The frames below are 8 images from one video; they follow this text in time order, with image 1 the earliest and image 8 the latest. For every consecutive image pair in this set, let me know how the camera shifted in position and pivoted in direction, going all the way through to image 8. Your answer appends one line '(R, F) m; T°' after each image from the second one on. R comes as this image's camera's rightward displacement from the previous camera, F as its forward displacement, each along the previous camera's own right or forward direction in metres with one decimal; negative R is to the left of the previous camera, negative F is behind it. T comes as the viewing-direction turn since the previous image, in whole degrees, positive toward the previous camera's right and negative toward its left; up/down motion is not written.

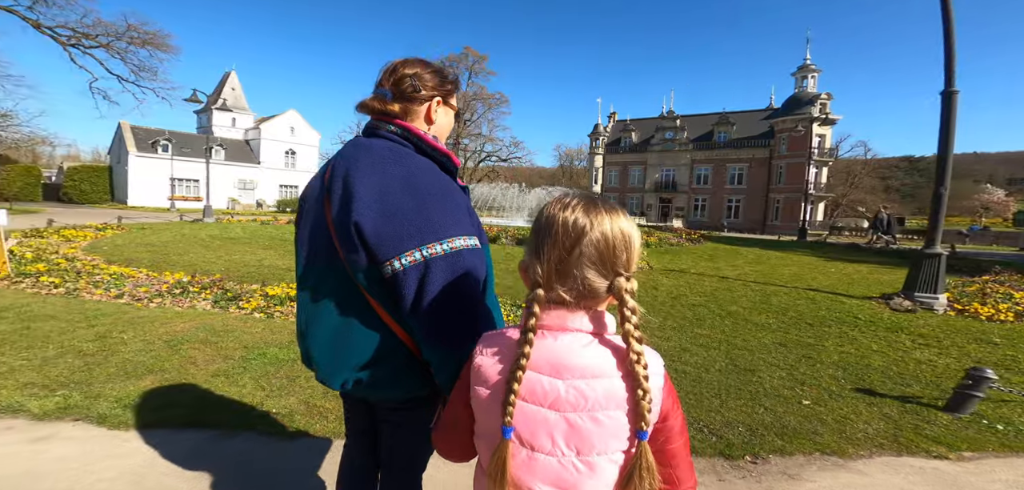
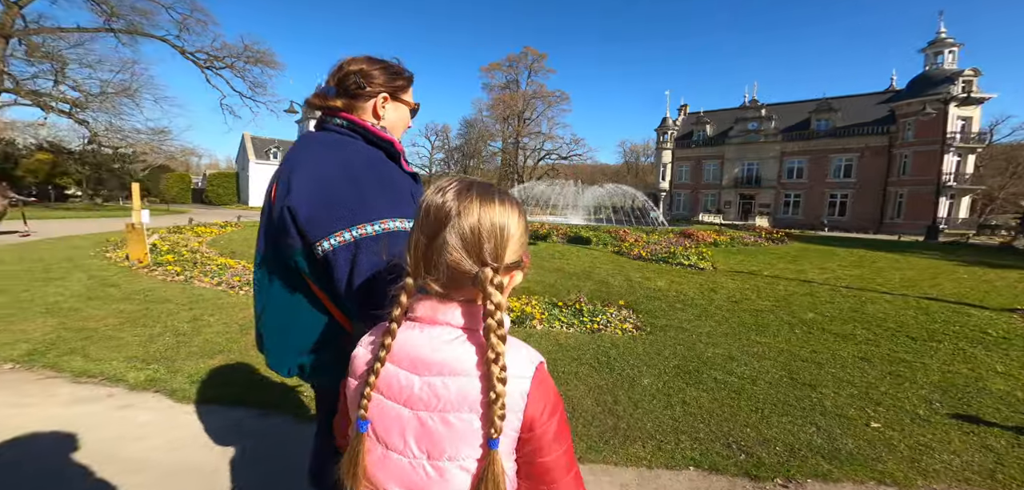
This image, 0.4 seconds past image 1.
(+0.4, 0.0) m; -9°
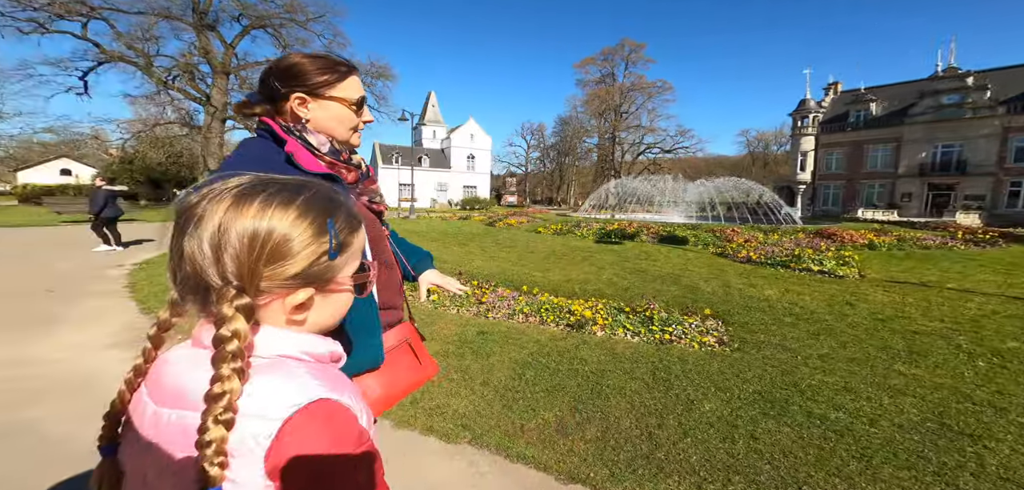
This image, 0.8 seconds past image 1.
(+0.6, +0.3) m; -15°
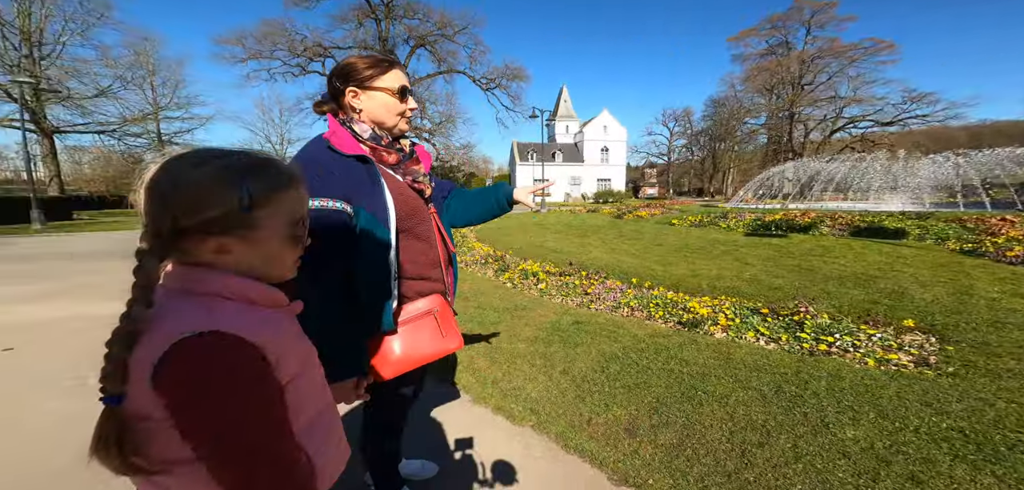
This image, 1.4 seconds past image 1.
(+0.6, +0.2) m; -21°
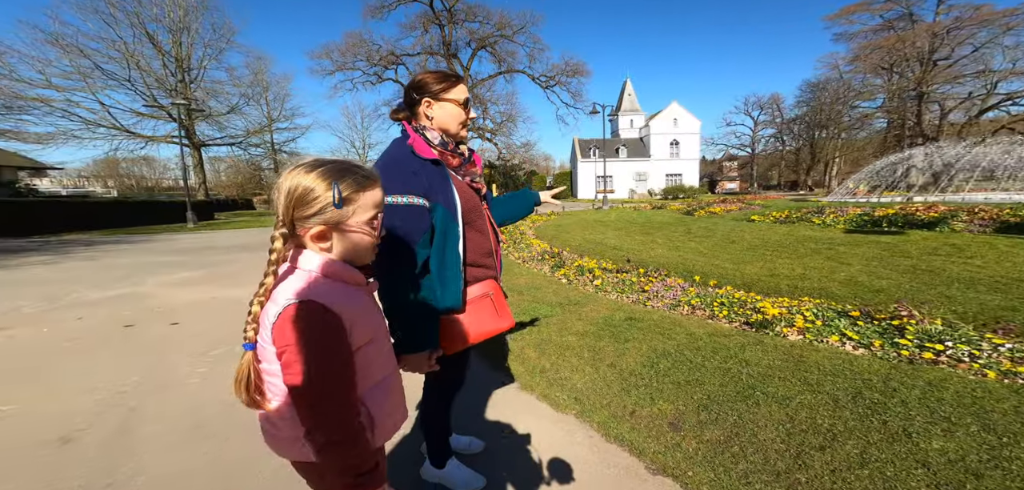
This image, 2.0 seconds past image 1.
(+0.2, 0.0) m; -9°
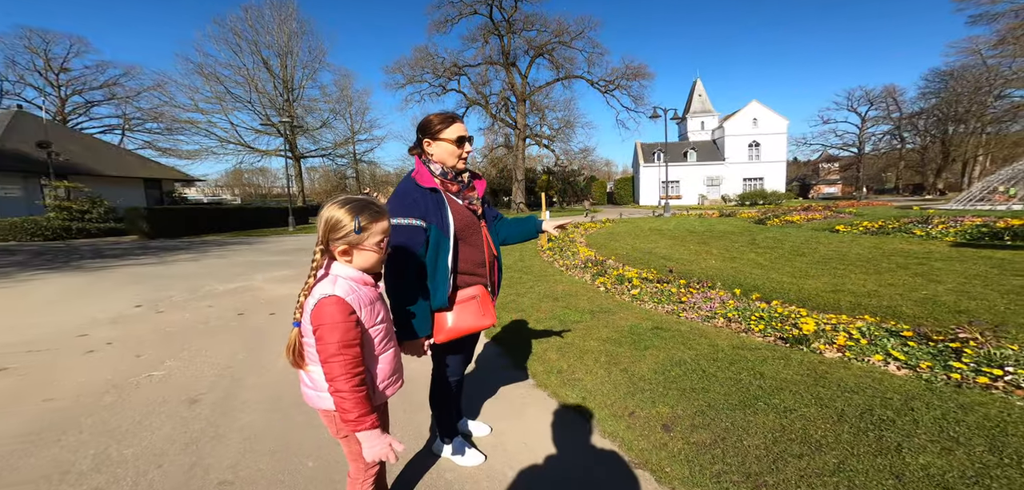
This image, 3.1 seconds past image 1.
(+0.4, -0.3) m; -9°
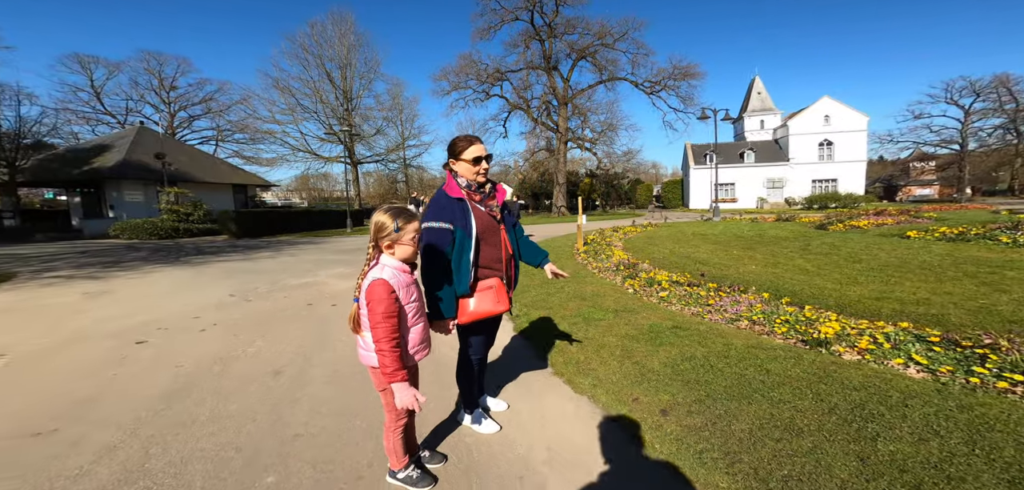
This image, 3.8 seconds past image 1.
(+0.2, -0.4) m; -6°
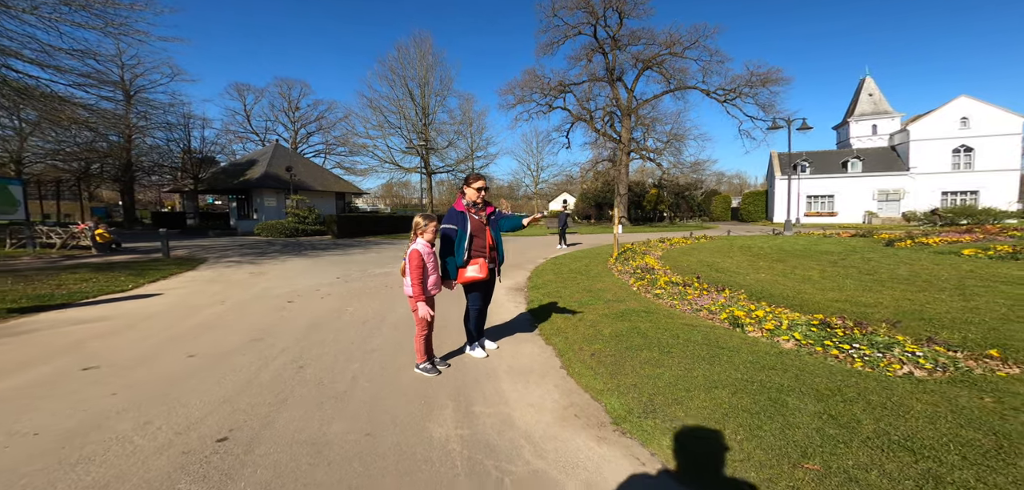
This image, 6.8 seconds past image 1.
(+1.0, -1.7) m; -10°
